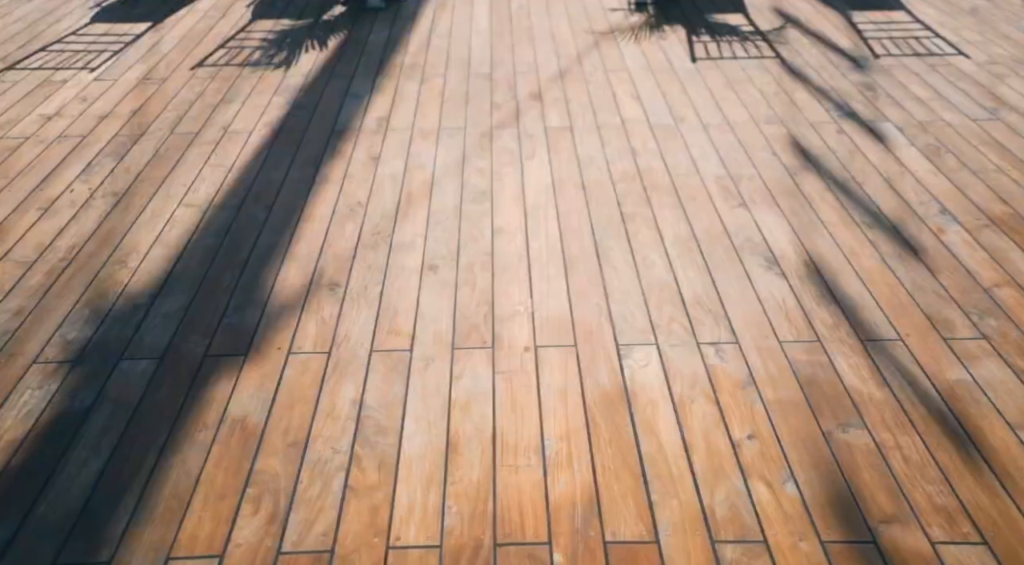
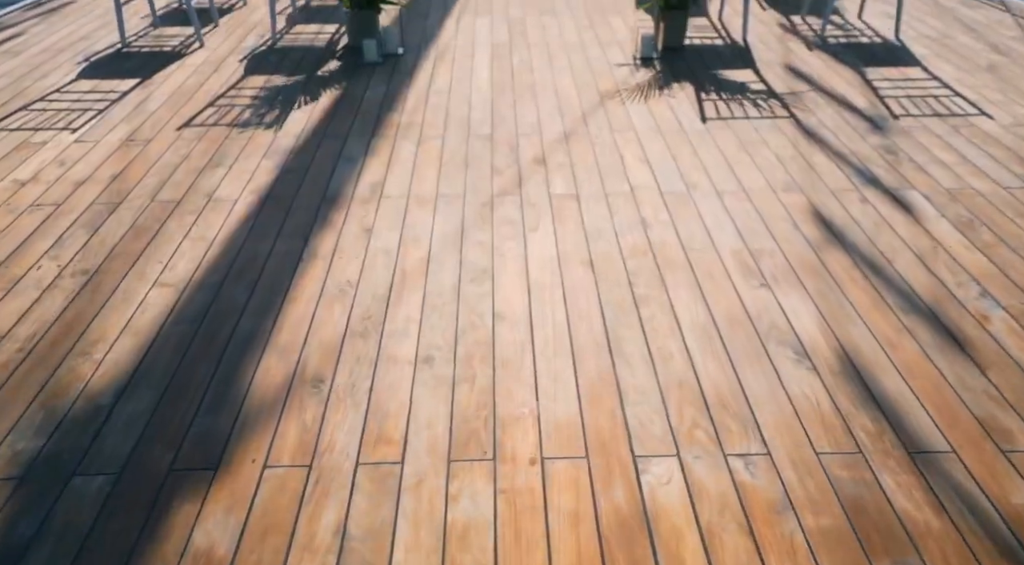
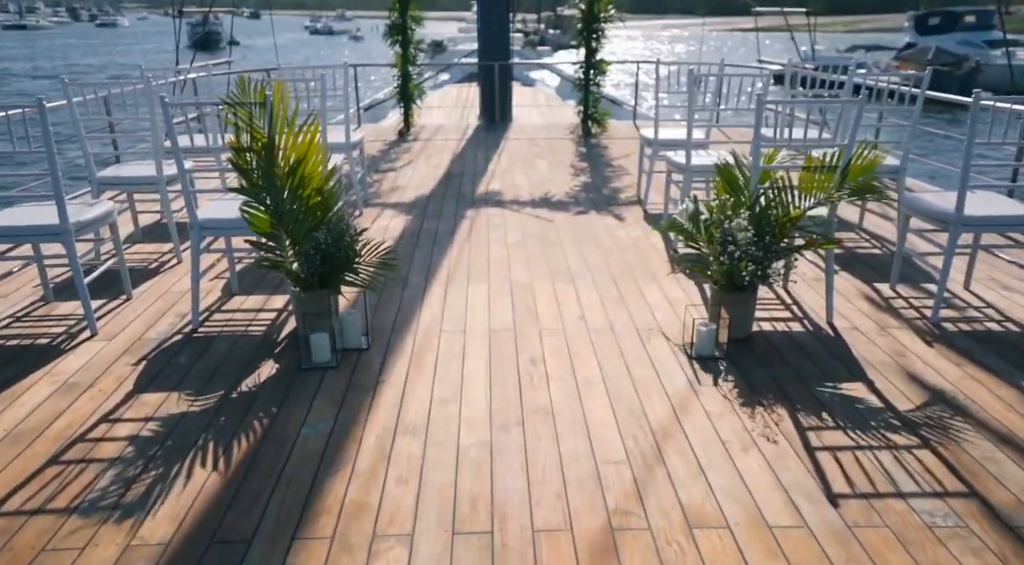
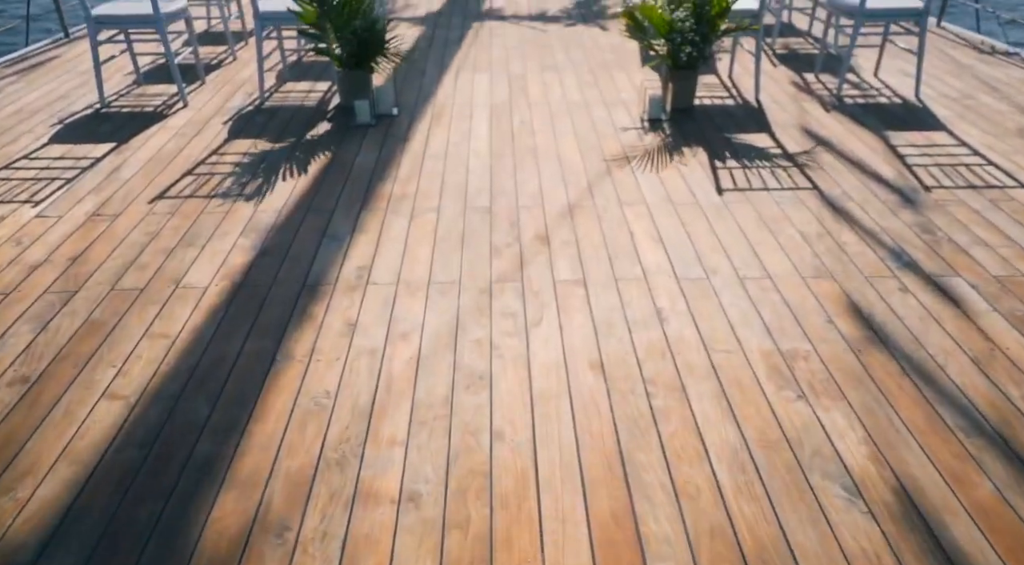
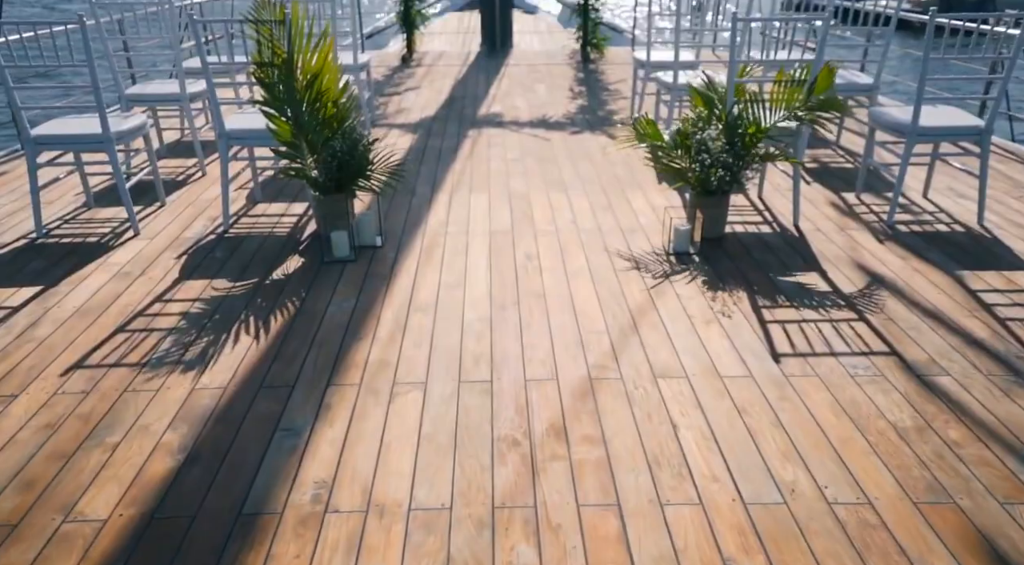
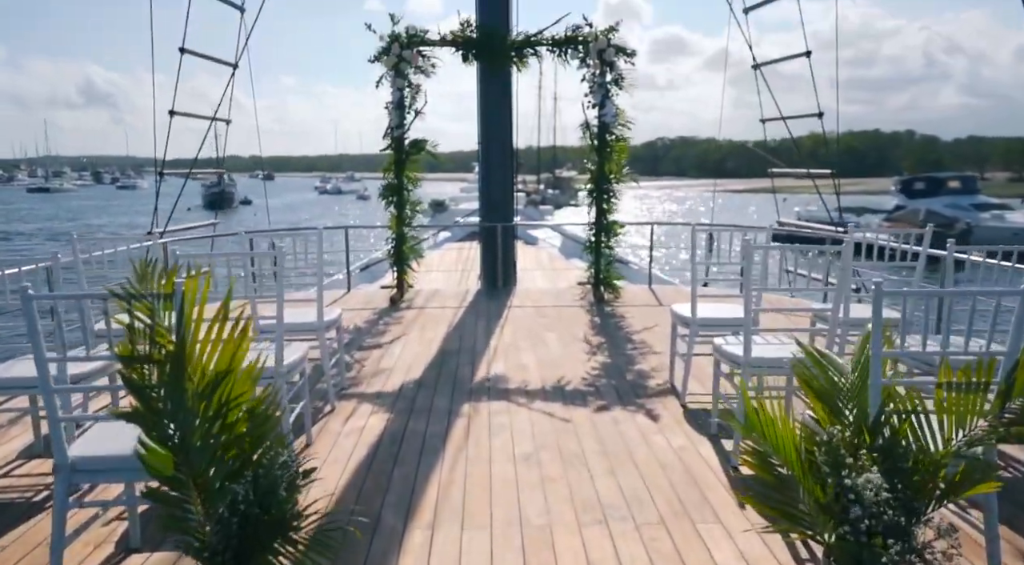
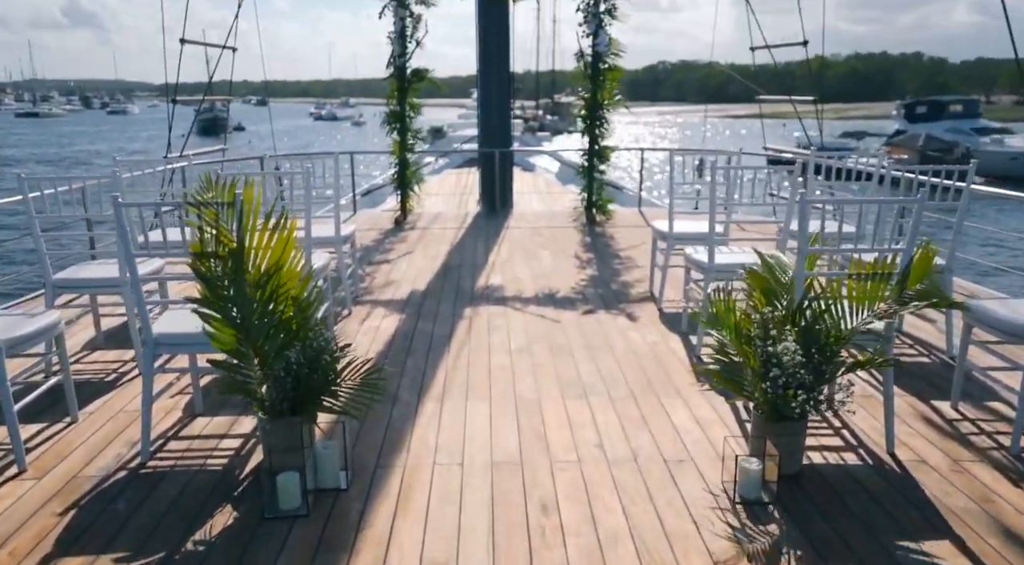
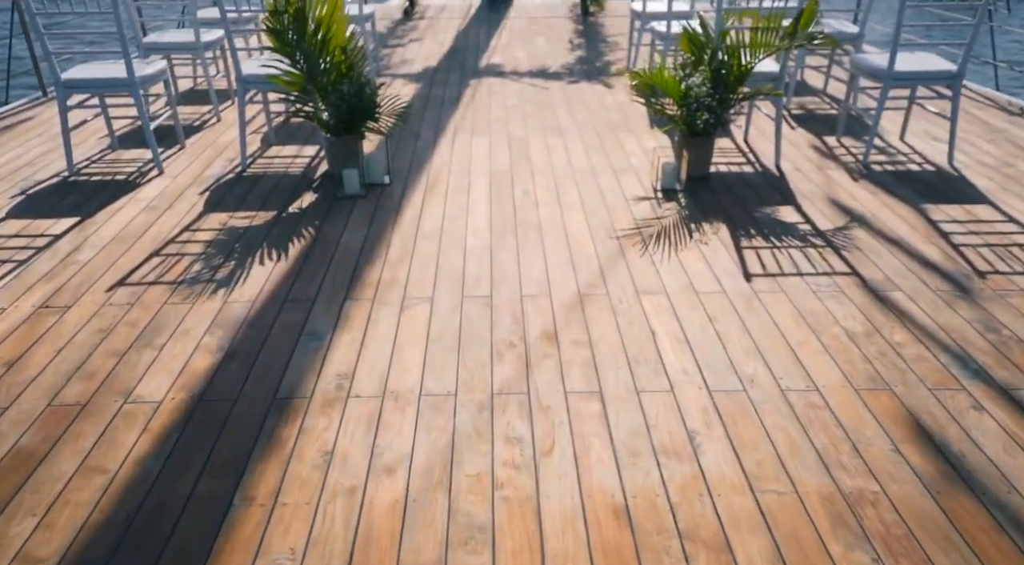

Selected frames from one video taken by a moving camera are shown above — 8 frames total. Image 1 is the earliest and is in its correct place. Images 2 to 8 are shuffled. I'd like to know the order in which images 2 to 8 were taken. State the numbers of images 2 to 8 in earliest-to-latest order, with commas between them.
2, 4, 8, 5, 3, 7, 6
